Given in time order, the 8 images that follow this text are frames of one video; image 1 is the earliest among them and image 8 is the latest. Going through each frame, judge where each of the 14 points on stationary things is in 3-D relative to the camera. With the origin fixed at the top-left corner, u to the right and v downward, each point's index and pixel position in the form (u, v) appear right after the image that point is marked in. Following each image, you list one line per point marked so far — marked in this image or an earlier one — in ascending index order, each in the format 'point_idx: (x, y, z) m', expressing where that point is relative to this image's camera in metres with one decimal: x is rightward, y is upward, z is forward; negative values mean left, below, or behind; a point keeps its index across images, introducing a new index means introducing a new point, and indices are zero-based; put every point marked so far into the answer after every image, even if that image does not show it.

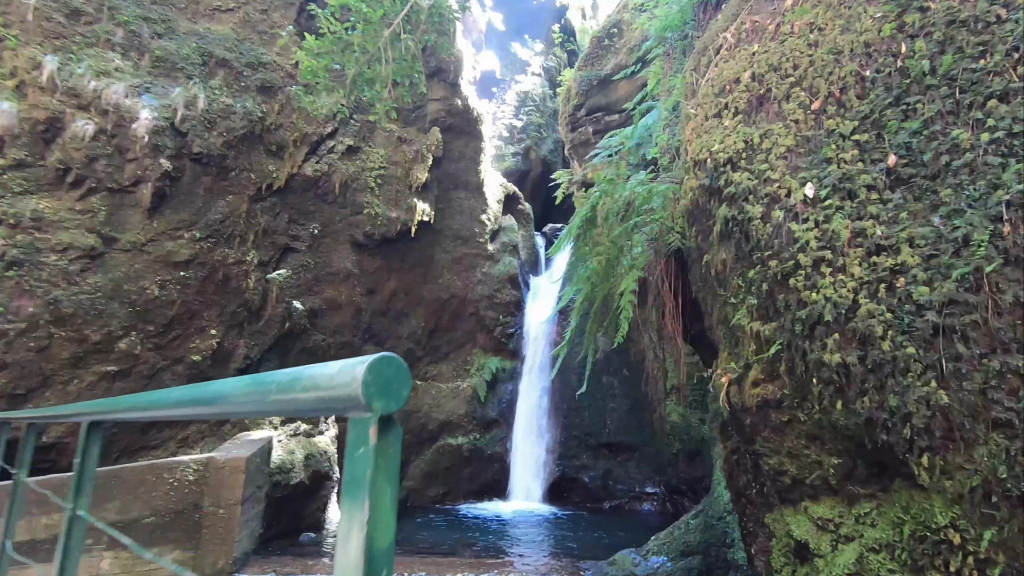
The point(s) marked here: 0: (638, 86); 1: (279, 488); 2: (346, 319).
0: (+2.6, +4.1, +11.6) m
1: (-2.8, -2.4, +6.8) m
2: (-2.6, -0.5, +9.0) m
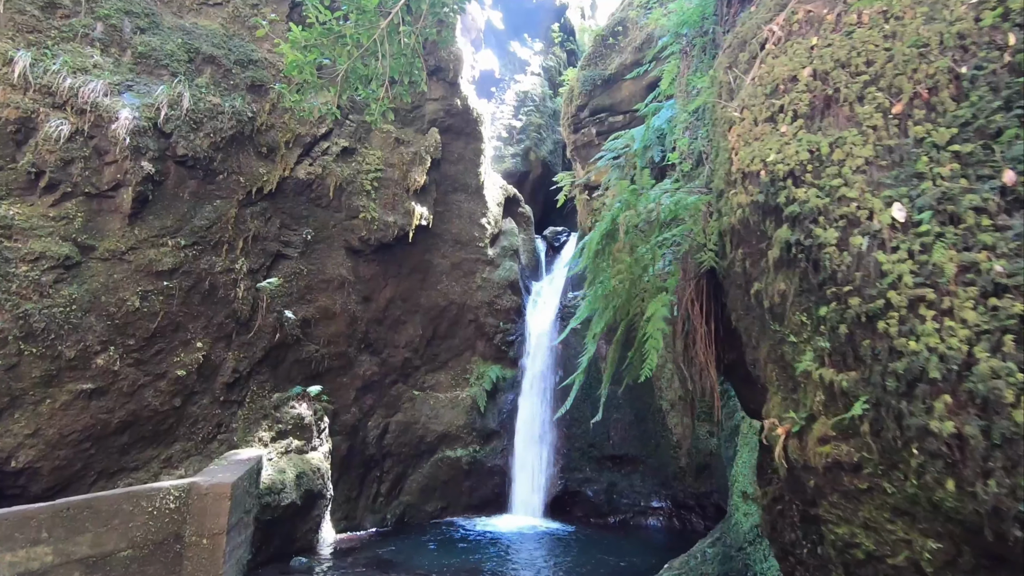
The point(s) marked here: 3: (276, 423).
0: (+2.6, +4.0, +11.2) m
1: (-2.7, -2.5, +6.4) m
2: (-2.6, -0.6, +8.7) m
3: (-3.0, -1.7, +7.3) m
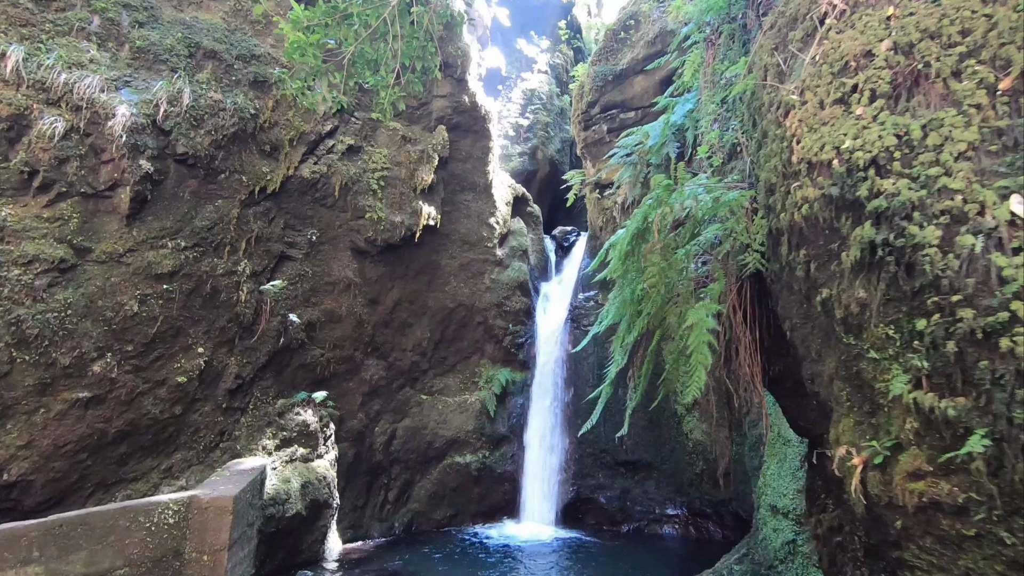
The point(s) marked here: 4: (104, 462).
0: (+2.8, +4.0, +10.9) m
1: (-2.6, -2.5, +6.1) m
2: (-2.4, -0.7, +8.4) m
3: (-2.9, -1.8, +7.1) m
4: (-4.0, -1.7, +5.7) m
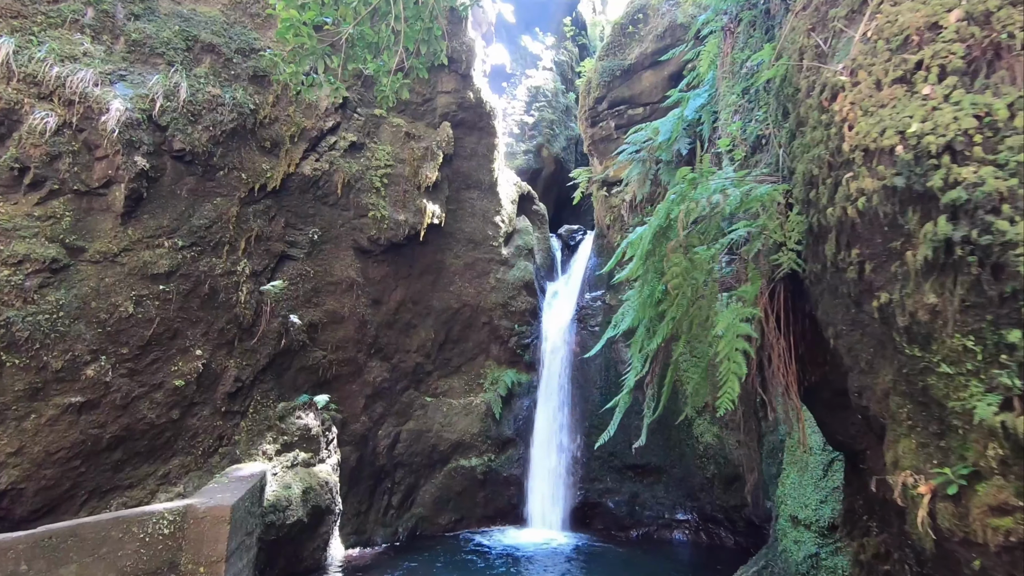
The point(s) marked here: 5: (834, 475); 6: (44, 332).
0: (+2.9, +4.0, +10.7) m
1: (-2.5, -2.5, +6.0) m
2: (-2.3, -0.7, +8.2) m
3: (-2.8, -1.8, +6.9) m
4: (-4.0, -1.7, +5.5) m
5: (+2.7, -1.6, +4.7) m
6: (-4.2, -0.4, +5.2) m
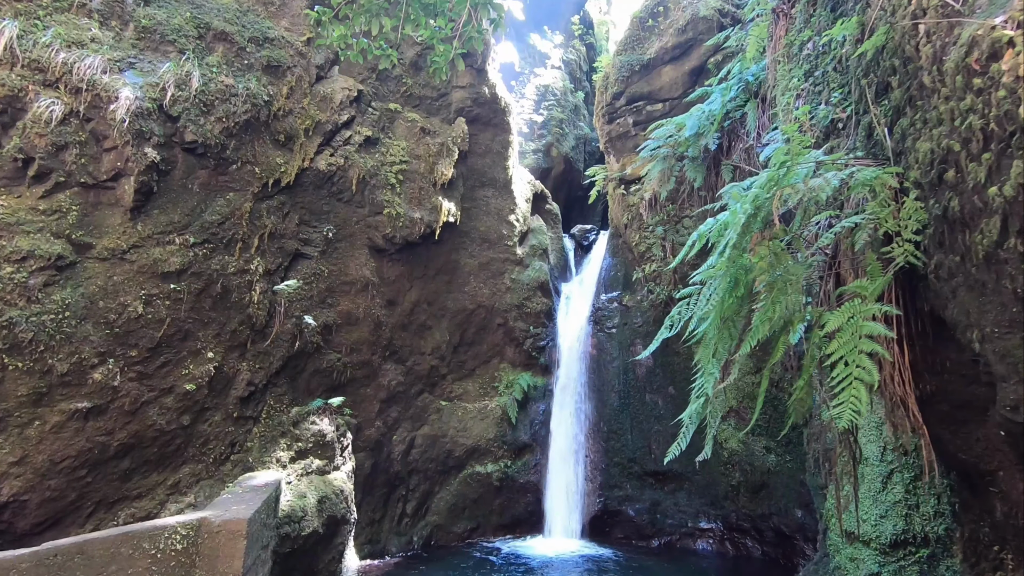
0: (+3.2, +4.0, +10.4) m
1: (-2.2, -2.5, +5.6) m
2: (-2.0, -0.7, +7.9) m
3: (-2.5, -1.8, +6.6) m
4: (-3.7, -1.7, +5.2) m
5: (+2.9, -1.5, +4.4) m
6: (-3.9, -0.4, +4.9) m
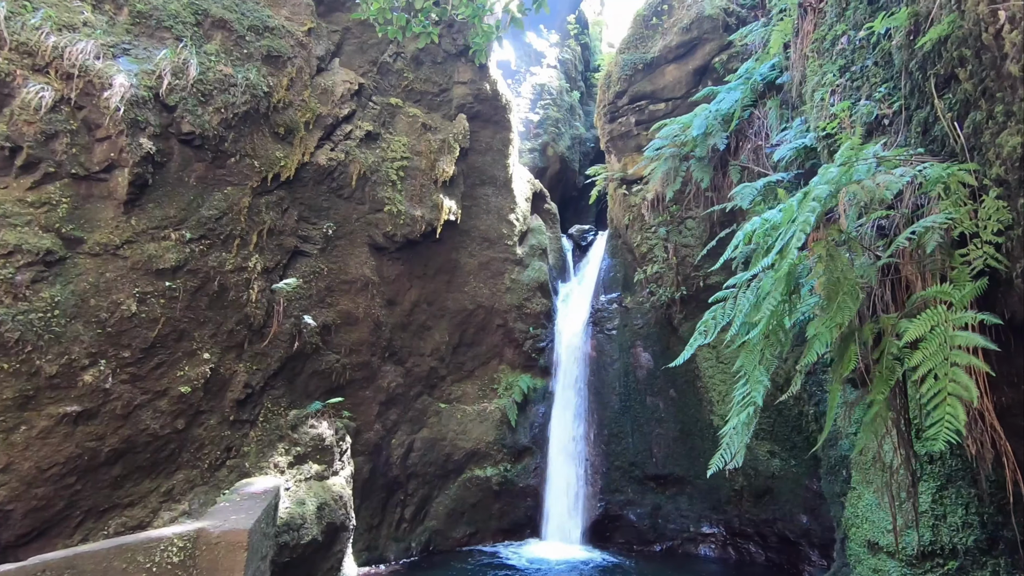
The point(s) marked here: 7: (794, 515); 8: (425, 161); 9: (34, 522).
0: (+3.2, +3.9, +10.3) m
1: (-2.1, -2.5, +5.4) m
2: (-2.0, -0.6, +7.7) m
3: (-2.4, -1.7, +6.3) m
4: (-3.6, -1.7, +4.9) m
5: (+3.1, -1.6, +4.3) m
6: (-3.8, -0.4, +4.6) m
7: (+3.9, -3.2, +8.0) m
8: (-1.2, +1.9, +8.3) m
9: (-3.8, -1.9, +4.5) m
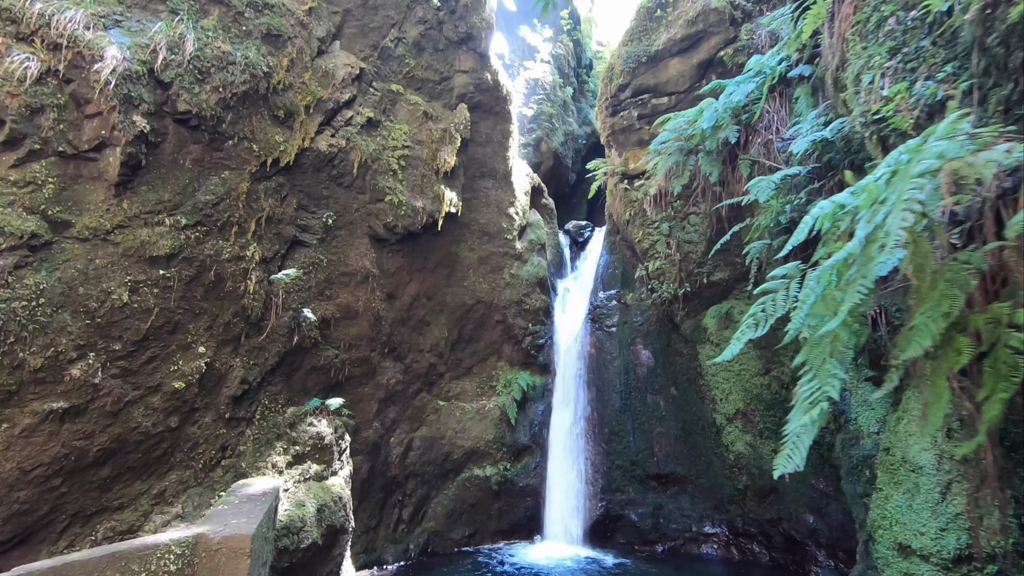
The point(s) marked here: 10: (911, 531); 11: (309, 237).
0: (+3.2, +4.0, +10.1) m
1: (-2.0, -2.4, +5.1) m
2: (-1.9, -0.5, +7.4) m
3: (-2.3, -1.7, +6.0) m
4: (-3.4, -1.6, +4.6) m
5: (+3.2, -1.5, +4.1) m
6: (-3.6, -0.3, +4.2) m
7: (+4.0, -3.1, +7.9) m
8: (-1.2, +1.9, +8.0) m
9: (-3.6, -1.8, +4.2) m
10: (+3.1, -1.9, +4.4) m
11: (-2.4, +0.6, +6.9) m
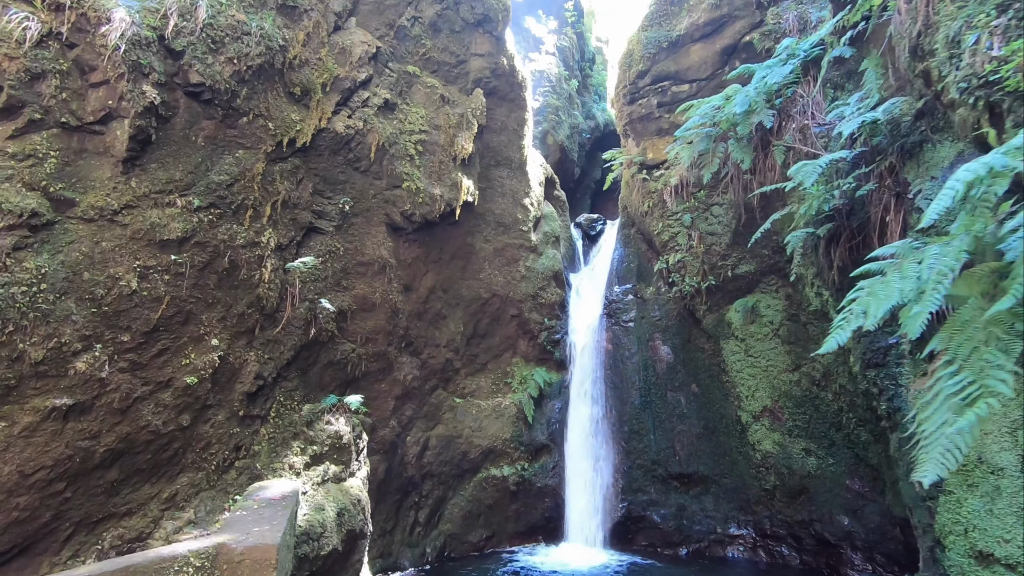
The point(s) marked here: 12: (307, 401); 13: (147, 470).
0: (+3.5, +4.1, +9.8) m
1: (-1.7, -2.3, +4.7) m
2: (-1.6, -0.4, +7.0) m
3: (-2.0, -1.5, +5.6) m
4: (-3.1, -1.5, +4.2) m
5: (+3.6, -1.4, +3.8) m
6: (-3.3, -0.2, +3.8) m
7: (+4.3, -3.0, +7.6) m
8: (-0.8, +2.1, +7.6) m
9: (-3.3, -1.6, +3.8) m
10: (+3.4, -1.8, +4.1) m
11: (-2.1, +0.7, +6.5) m
12: (-2.1, -1.2, +6.0) m
13: (-2.9, -1.4, +4.5) m
